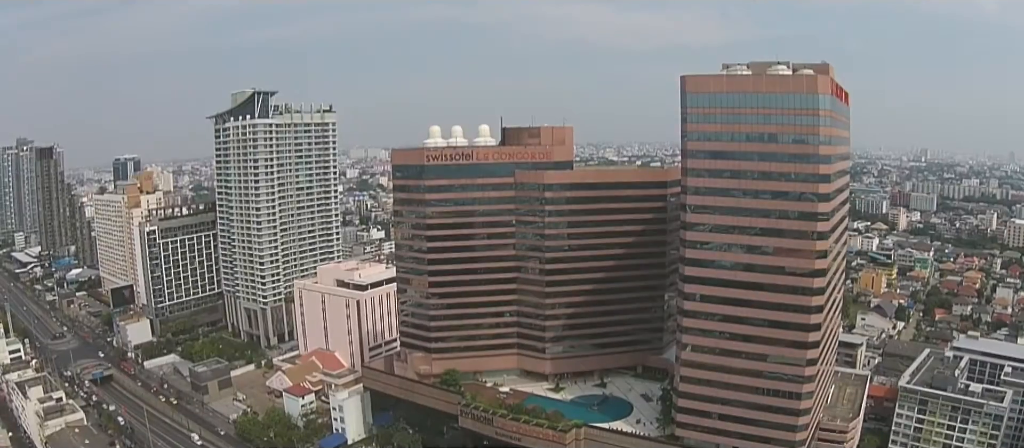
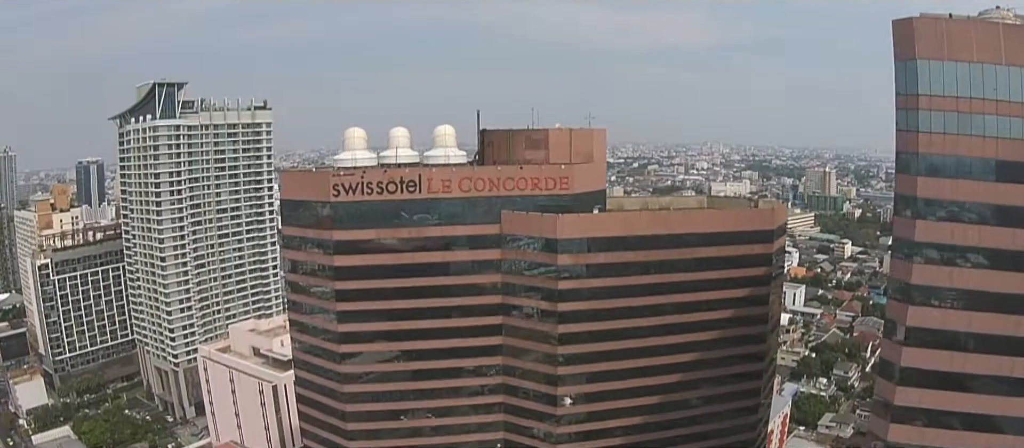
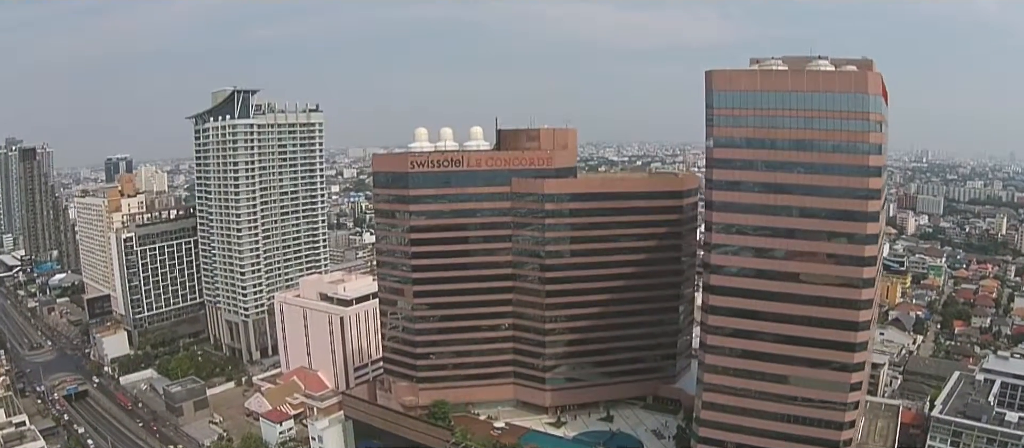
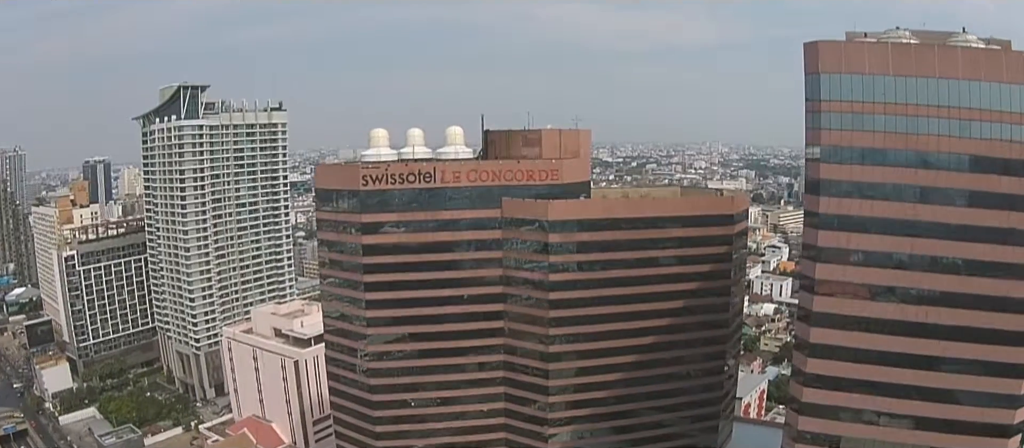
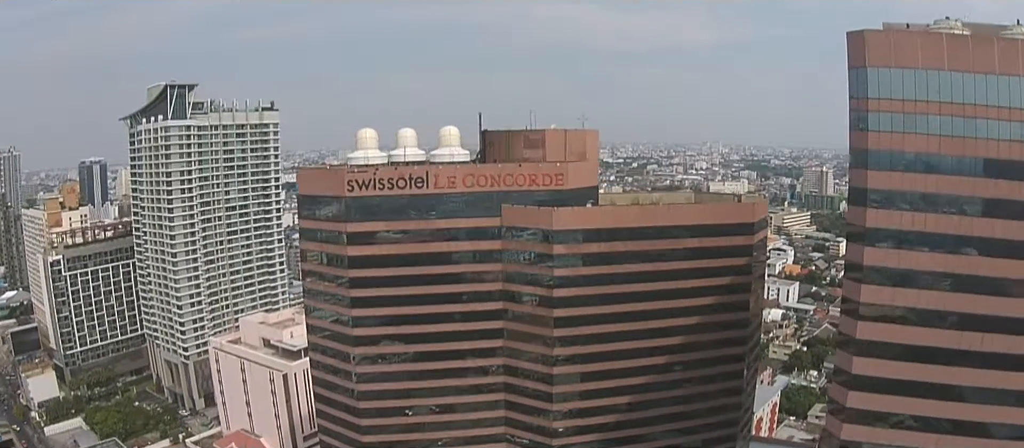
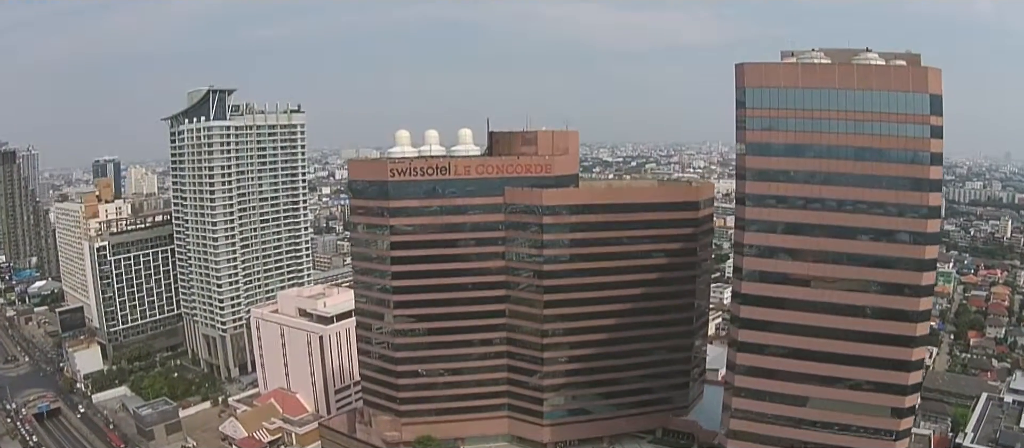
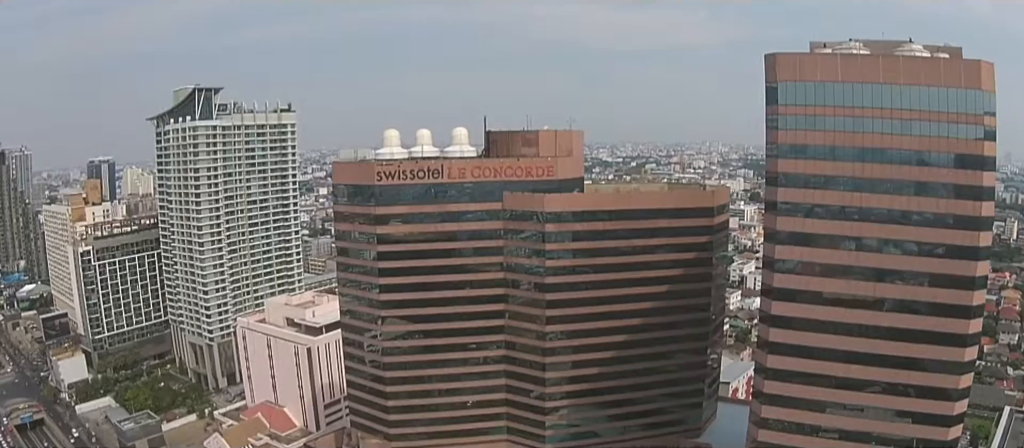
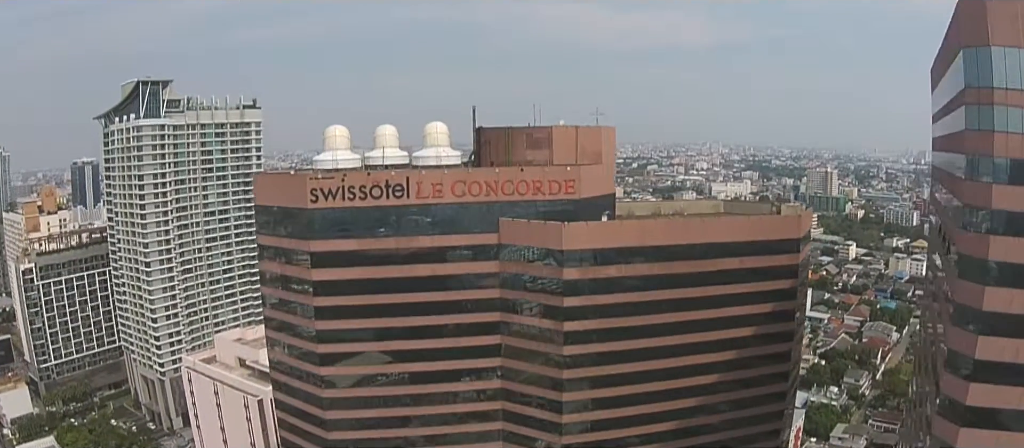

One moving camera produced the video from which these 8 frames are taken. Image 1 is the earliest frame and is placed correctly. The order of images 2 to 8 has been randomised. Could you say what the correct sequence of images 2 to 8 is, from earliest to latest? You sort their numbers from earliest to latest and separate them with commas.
3, 6, 7, 4, 5, 2, 8
